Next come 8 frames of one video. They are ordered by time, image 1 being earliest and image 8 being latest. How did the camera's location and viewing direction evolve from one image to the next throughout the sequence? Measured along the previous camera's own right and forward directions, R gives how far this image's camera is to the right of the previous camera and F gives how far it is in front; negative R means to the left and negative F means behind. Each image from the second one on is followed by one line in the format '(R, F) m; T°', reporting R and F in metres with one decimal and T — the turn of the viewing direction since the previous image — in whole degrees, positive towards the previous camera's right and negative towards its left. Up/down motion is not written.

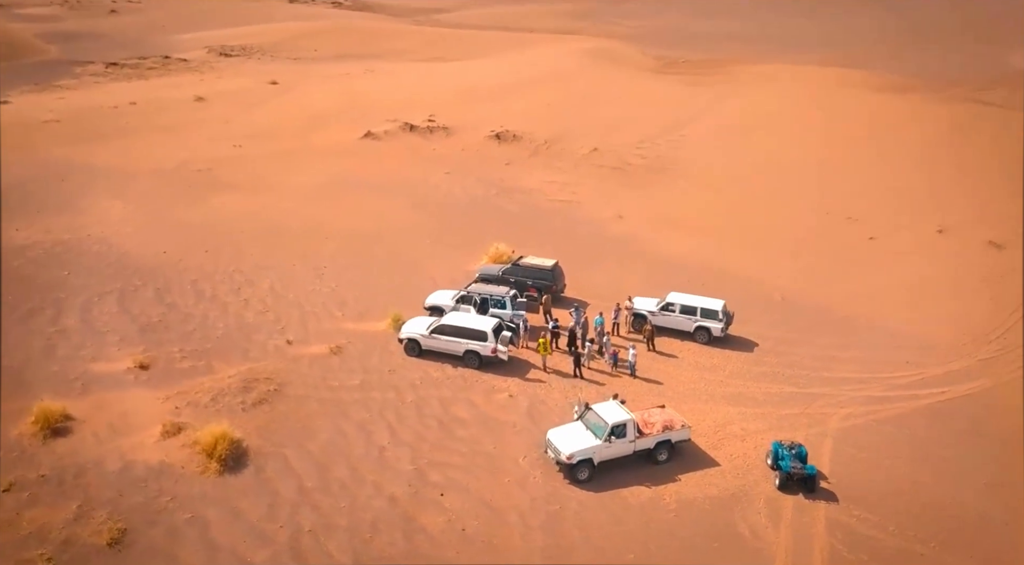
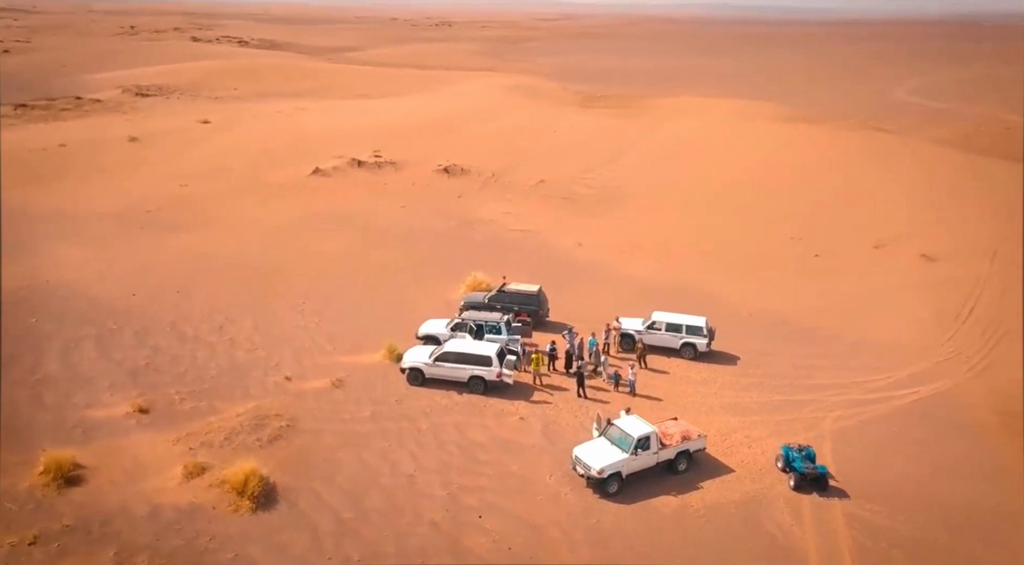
(-2.0, -0.3) m; +6°
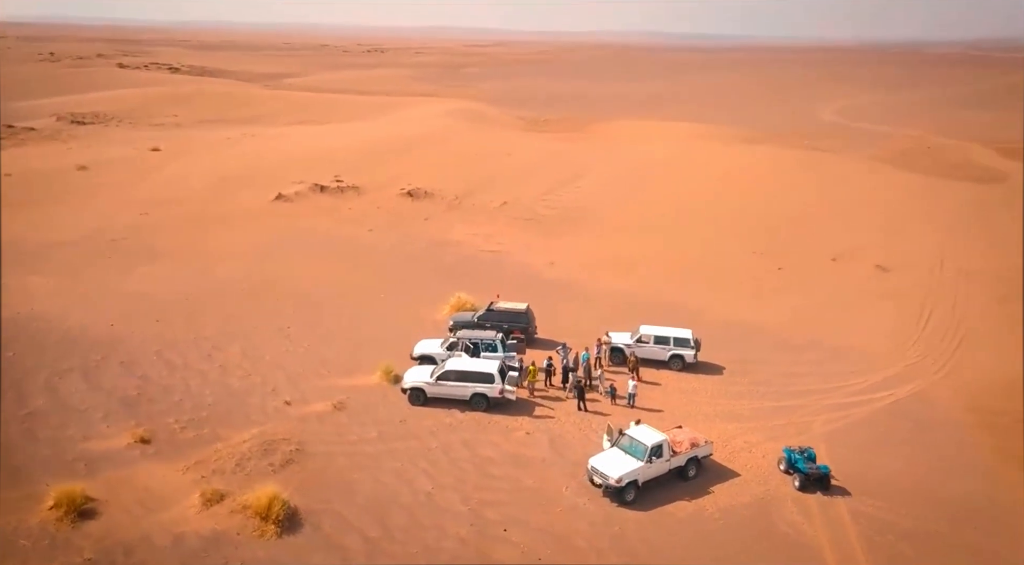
(-1.4, -0.2) m; +4°
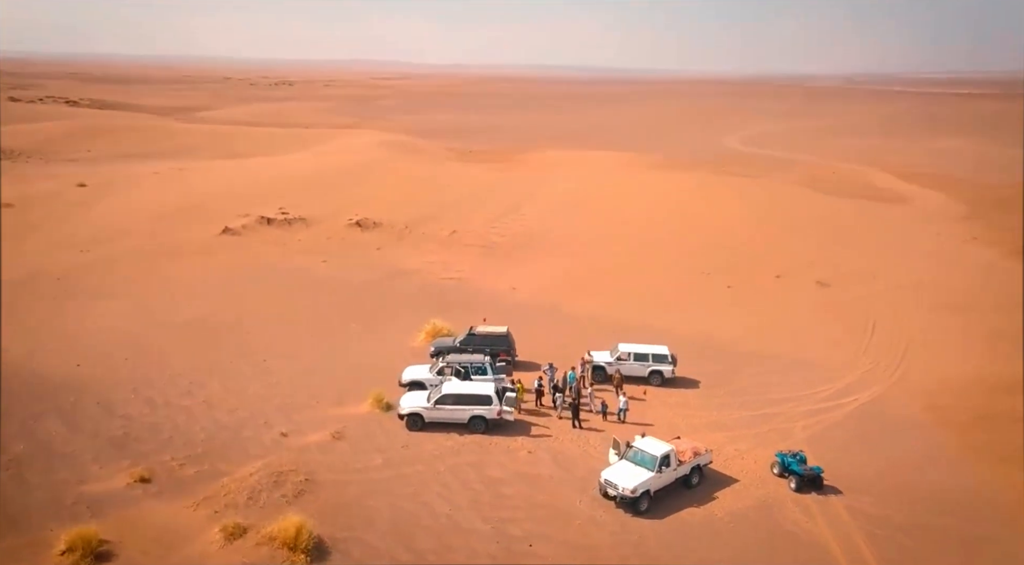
(-1.8, -0.3) m; +6°
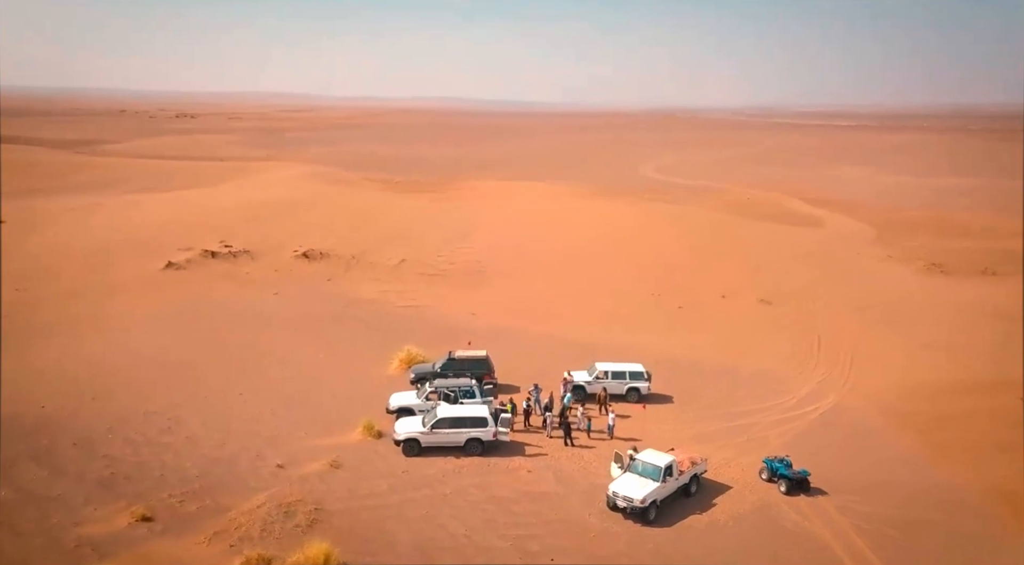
(-1.8, -0.3) m; +6°
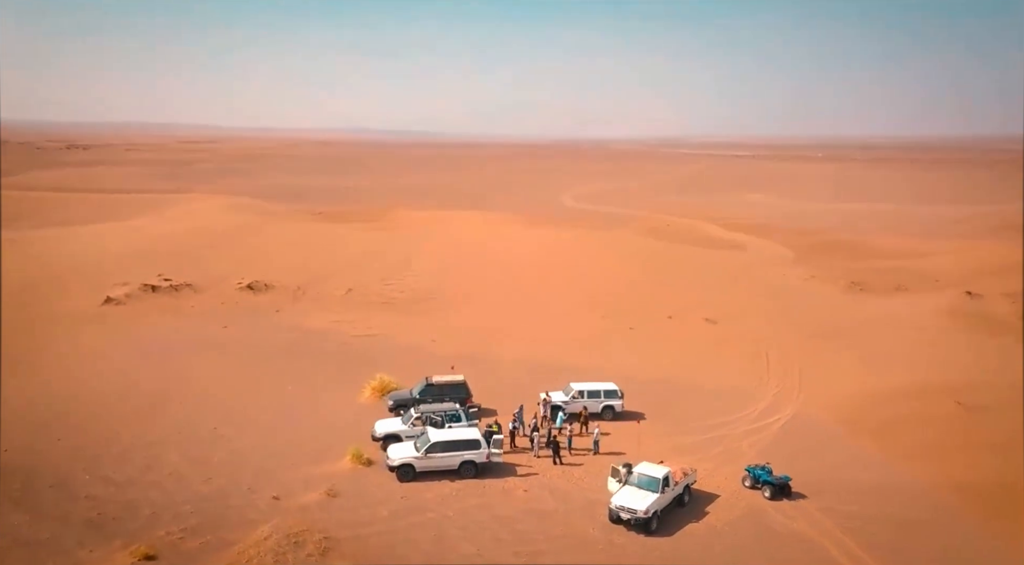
(-1.8, -0.3) m; +6°
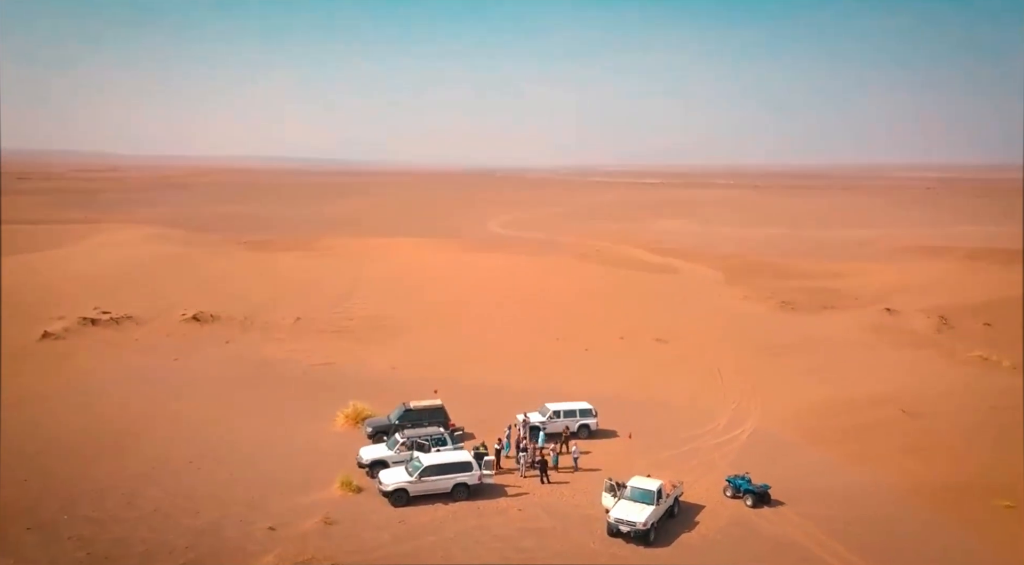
(-1.7, -0.3) m; +6°
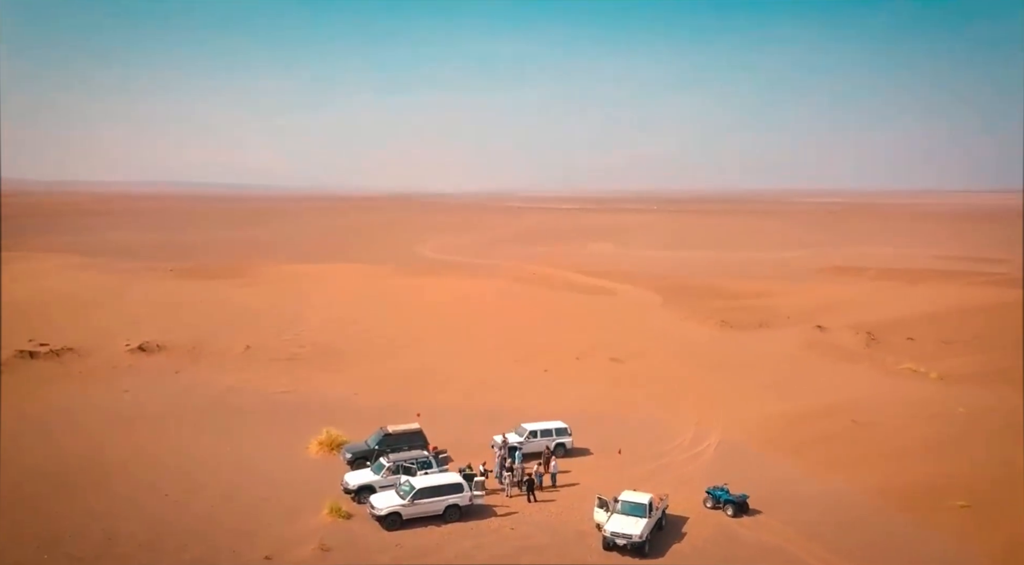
(-1.5, -0.3) m; +5°
